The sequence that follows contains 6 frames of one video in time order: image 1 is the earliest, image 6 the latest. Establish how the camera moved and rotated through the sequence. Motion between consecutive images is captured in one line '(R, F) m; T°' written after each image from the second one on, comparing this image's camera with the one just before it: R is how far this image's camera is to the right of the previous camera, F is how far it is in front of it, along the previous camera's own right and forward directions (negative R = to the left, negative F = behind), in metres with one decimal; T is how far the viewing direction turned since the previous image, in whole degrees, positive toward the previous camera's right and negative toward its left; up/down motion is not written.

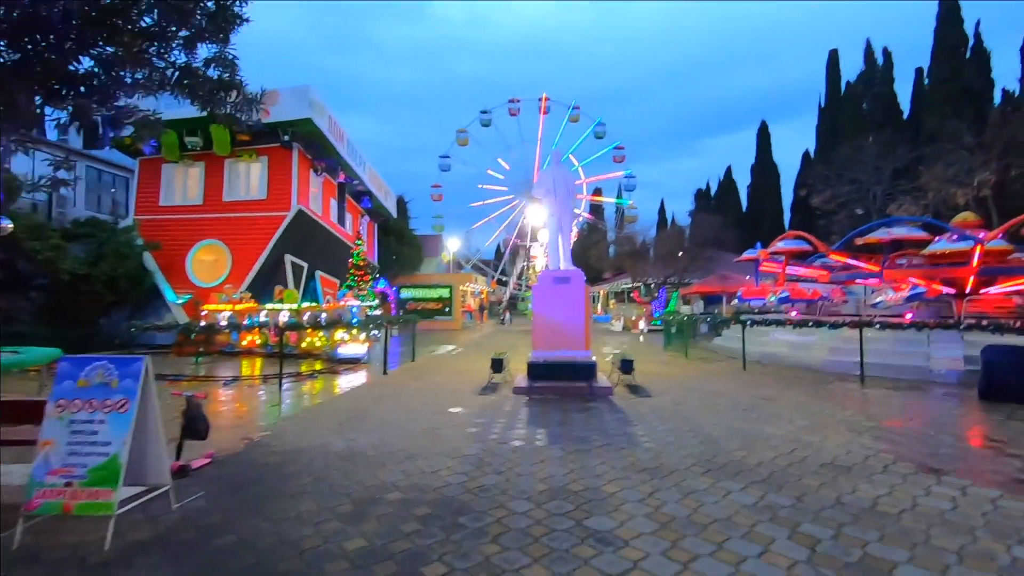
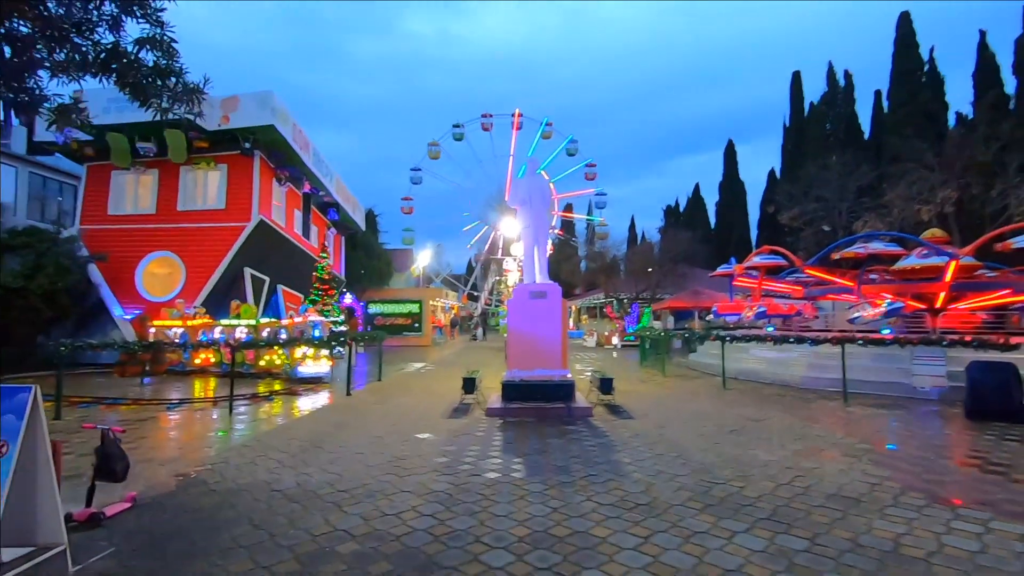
(0.0, +0.5) m; +3°
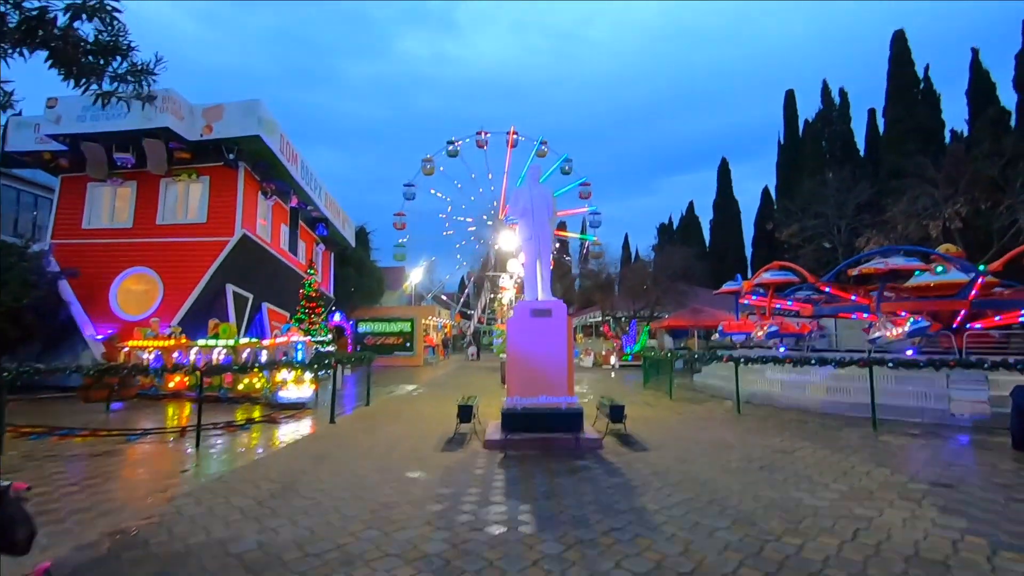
(-0.1, +0.8) m; +1°
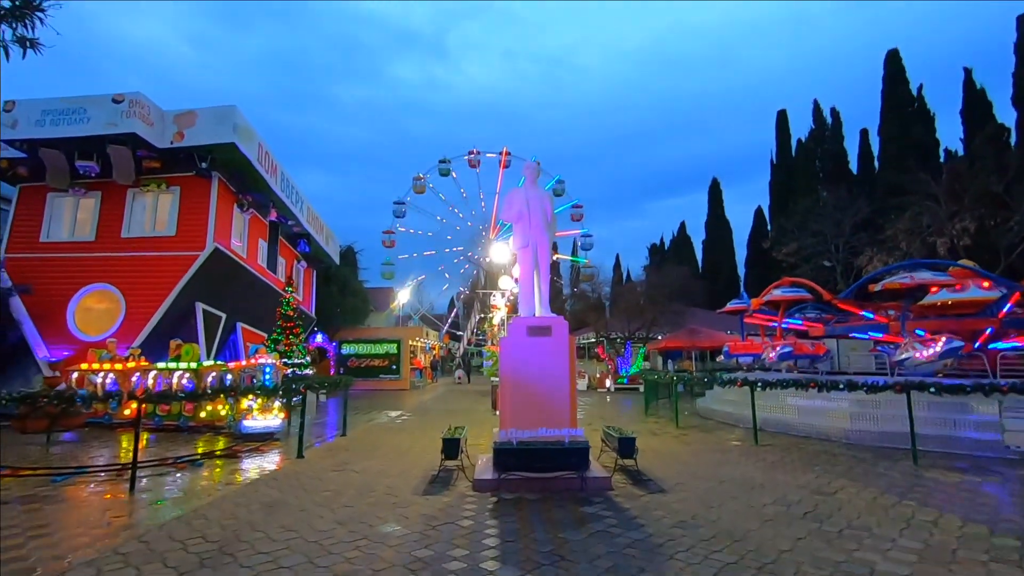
(0.0, +1.0) m; +1°
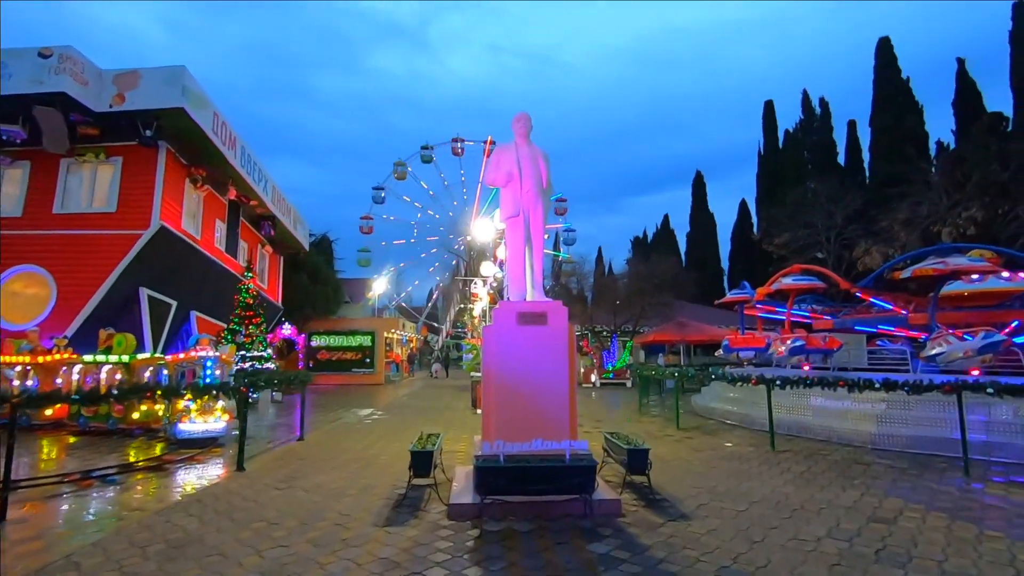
(-0.1, +1.3) m; +2°
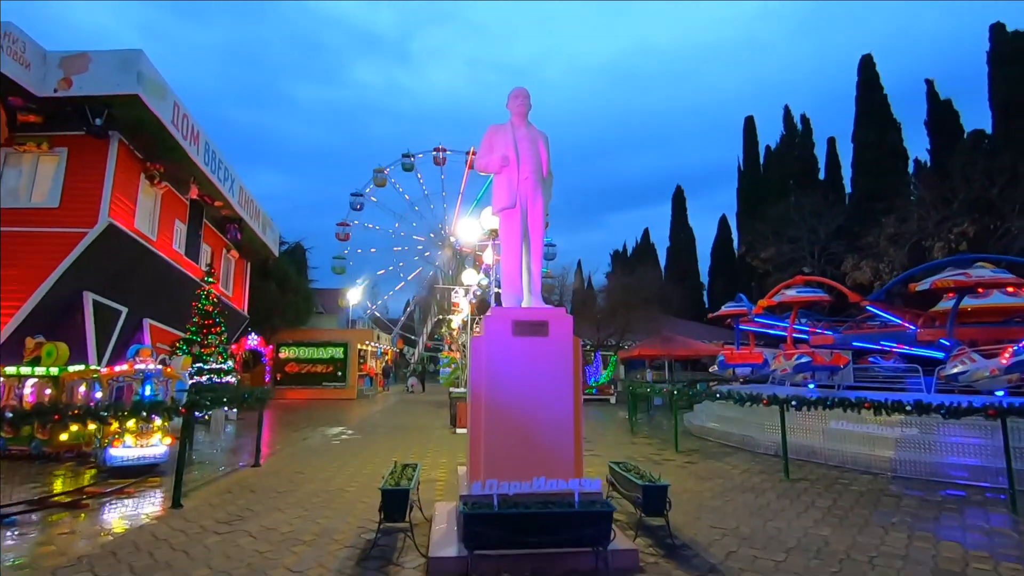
(-0.2, +0.9) m; +2°
